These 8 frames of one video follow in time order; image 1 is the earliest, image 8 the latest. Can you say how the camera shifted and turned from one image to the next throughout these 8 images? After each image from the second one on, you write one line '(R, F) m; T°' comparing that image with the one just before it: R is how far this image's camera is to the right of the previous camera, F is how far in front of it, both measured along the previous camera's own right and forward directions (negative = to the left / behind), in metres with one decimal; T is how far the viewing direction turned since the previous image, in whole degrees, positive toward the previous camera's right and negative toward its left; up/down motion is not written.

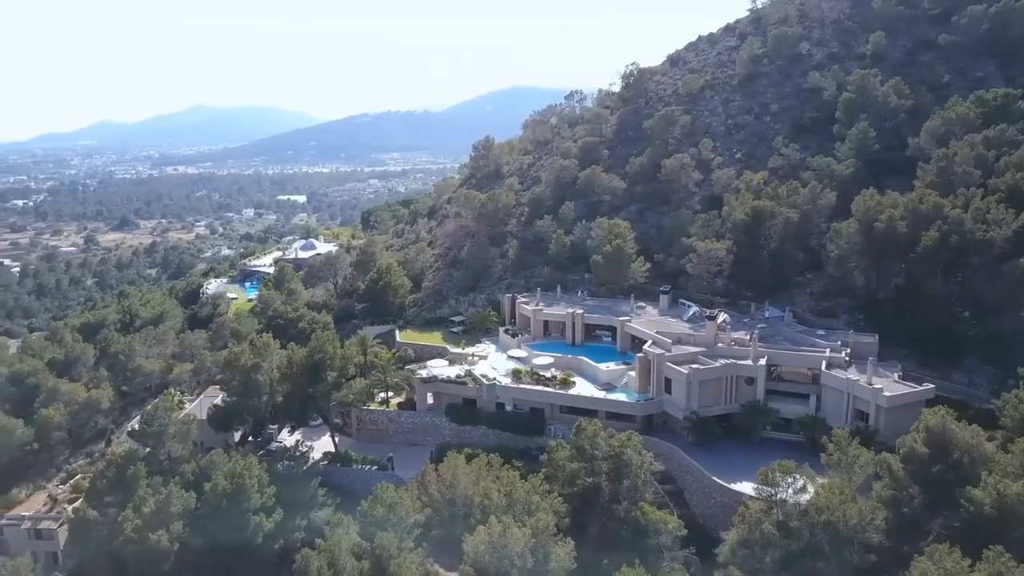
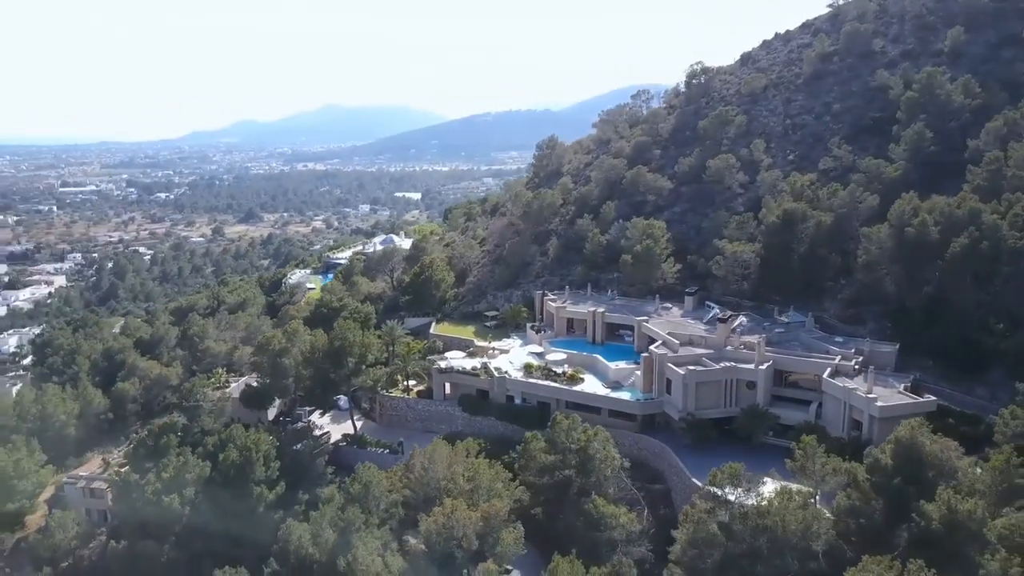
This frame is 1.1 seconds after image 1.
(+3.9, -0.5) m; -8°
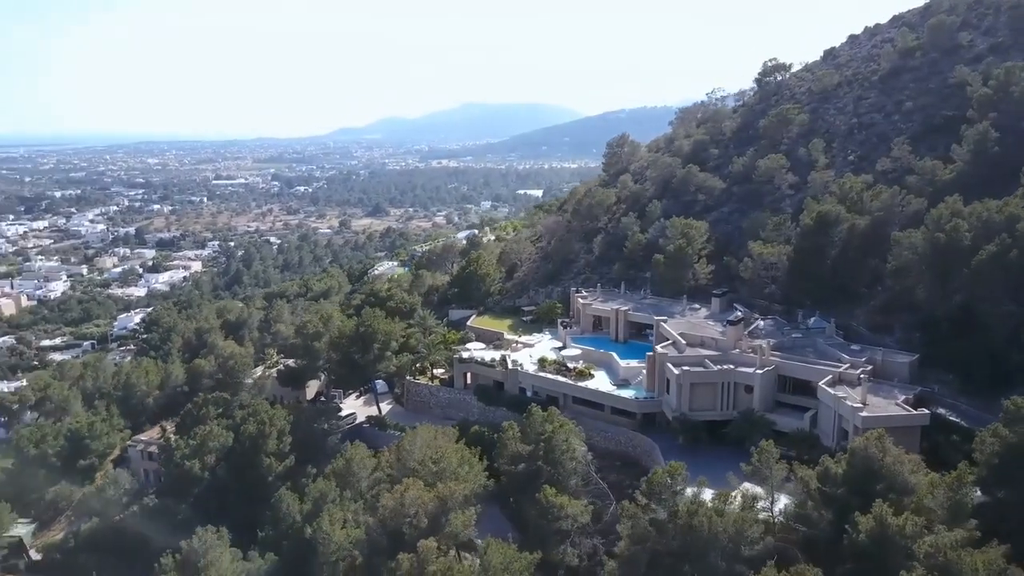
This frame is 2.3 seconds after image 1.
(+4.3, -0.4) m; -9°
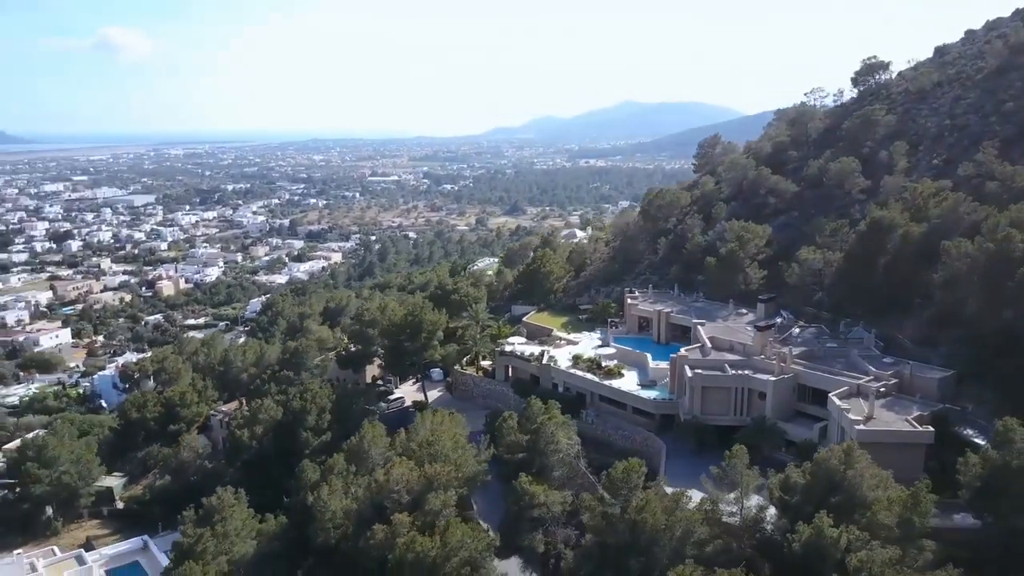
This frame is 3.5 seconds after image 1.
(+4.3, -0.5) m; -10°
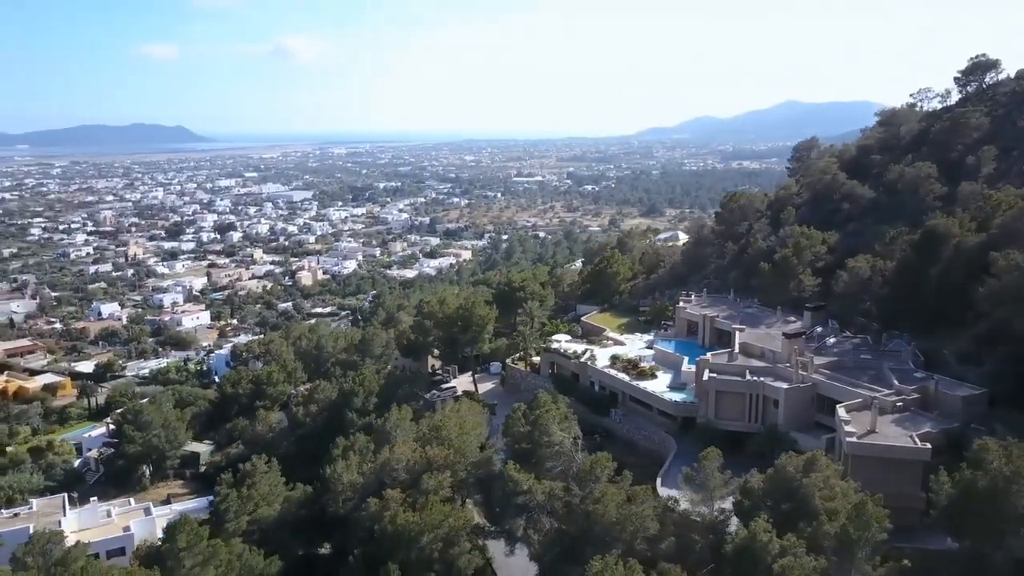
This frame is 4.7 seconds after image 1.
(+4.2, -0.7) m; -10°
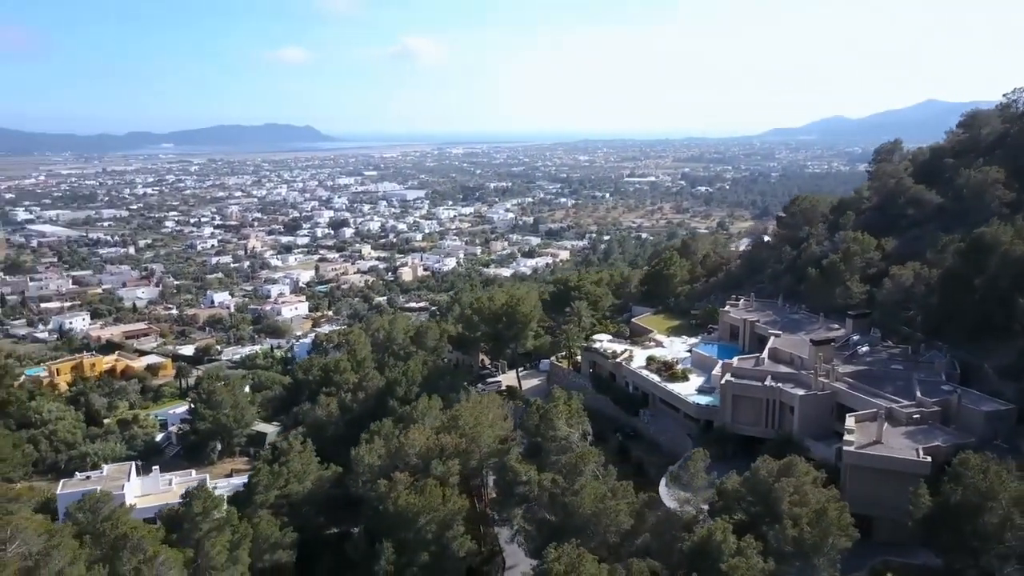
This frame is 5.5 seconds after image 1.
(+3.0, -0.6) m; -8°
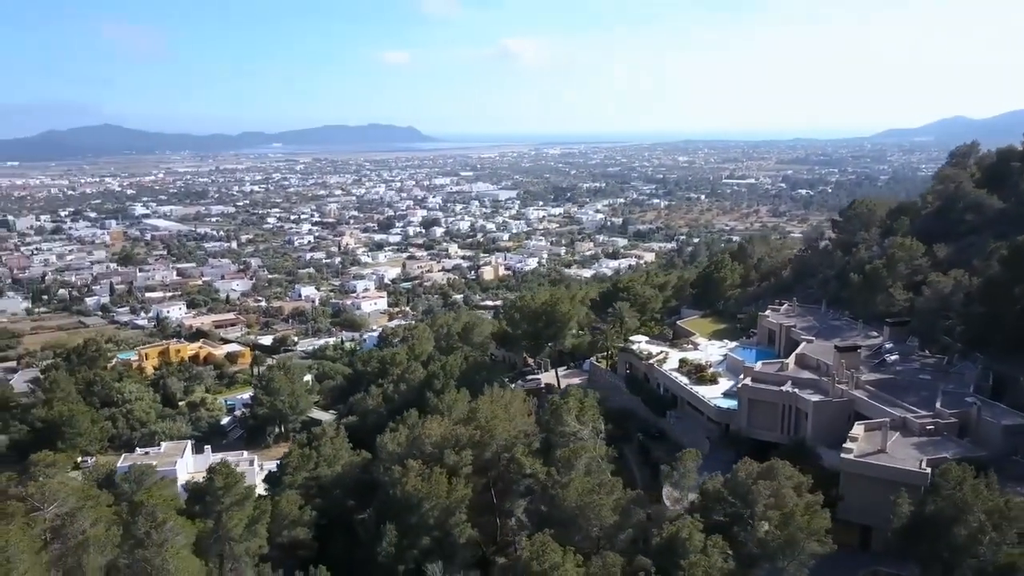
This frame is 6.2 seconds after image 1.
(+2.5, -0.5) m; -7°
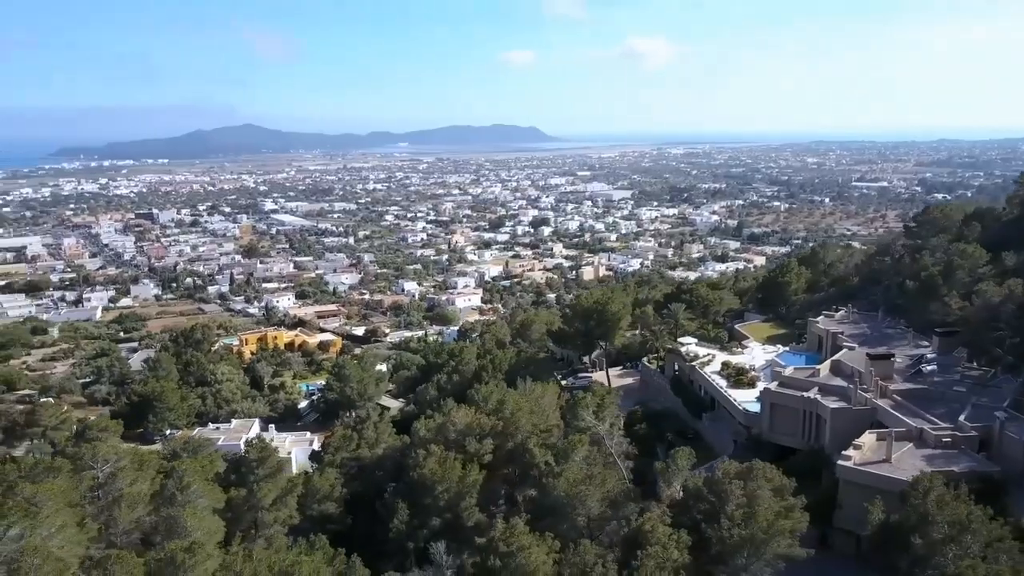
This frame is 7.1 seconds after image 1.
(+3.0, -0.7) m; -8°
